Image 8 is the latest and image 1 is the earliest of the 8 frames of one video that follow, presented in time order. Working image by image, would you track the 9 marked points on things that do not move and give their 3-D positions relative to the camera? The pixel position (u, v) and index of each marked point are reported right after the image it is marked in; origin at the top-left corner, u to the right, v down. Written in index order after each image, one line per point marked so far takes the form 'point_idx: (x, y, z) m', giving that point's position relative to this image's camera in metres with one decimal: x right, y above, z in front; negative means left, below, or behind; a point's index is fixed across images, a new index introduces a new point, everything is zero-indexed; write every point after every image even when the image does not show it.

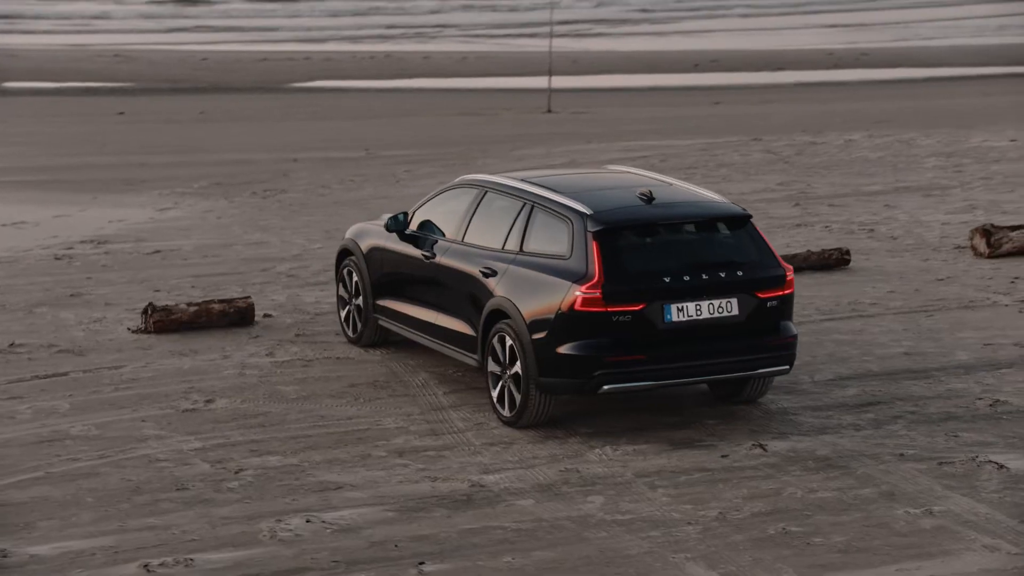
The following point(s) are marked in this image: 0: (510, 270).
0: (0.0, +0.1, +8.8) m
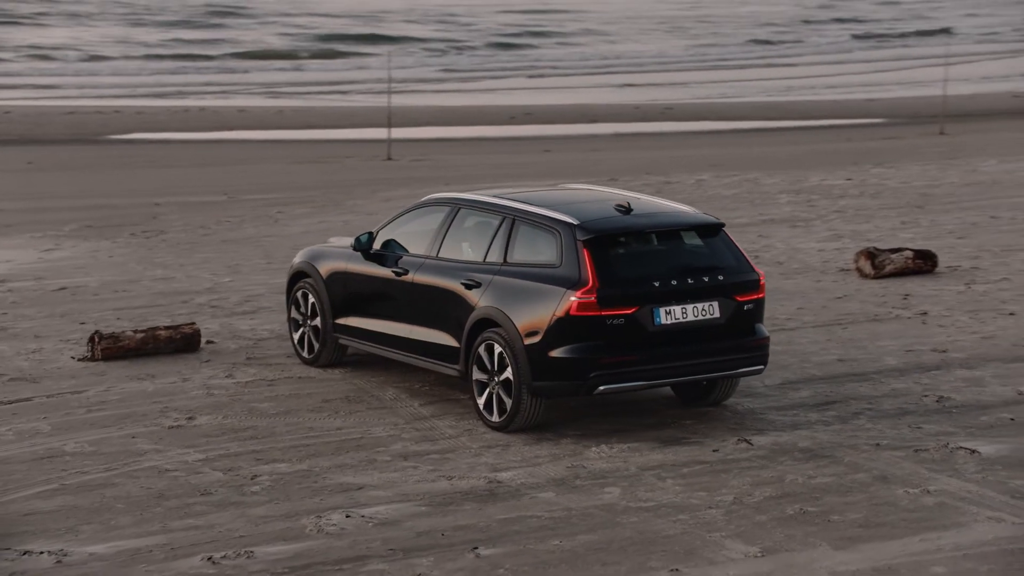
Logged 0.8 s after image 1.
0: (-0.1, 0.0, +9.1) m
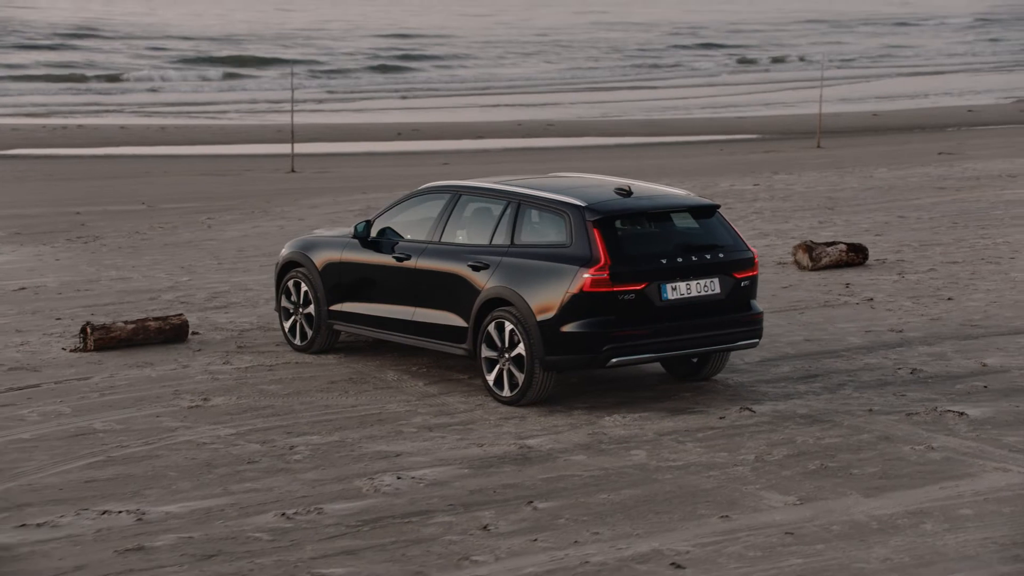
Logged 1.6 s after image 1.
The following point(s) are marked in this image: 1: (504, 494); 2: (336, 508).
0: (0.0, +0.1, +9.5) m
1: (0.0, -0.8, +7.5) m
2: (-0.7, -0.9, +7.3) m
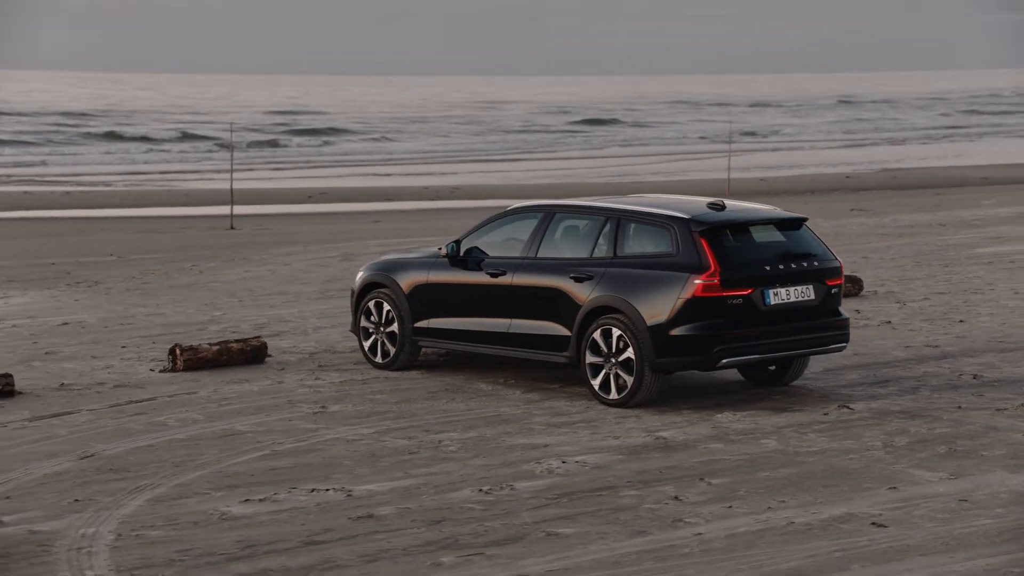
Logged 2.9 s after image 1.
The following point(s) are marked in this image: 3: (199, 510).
0: (+0.5, +0.1, +10.0) m
1: (+0.7, -0.8, +8.0) m
2: (+0.1, -0.8, +7.7) m
3: (-1.2, -0.8, +7.2) m
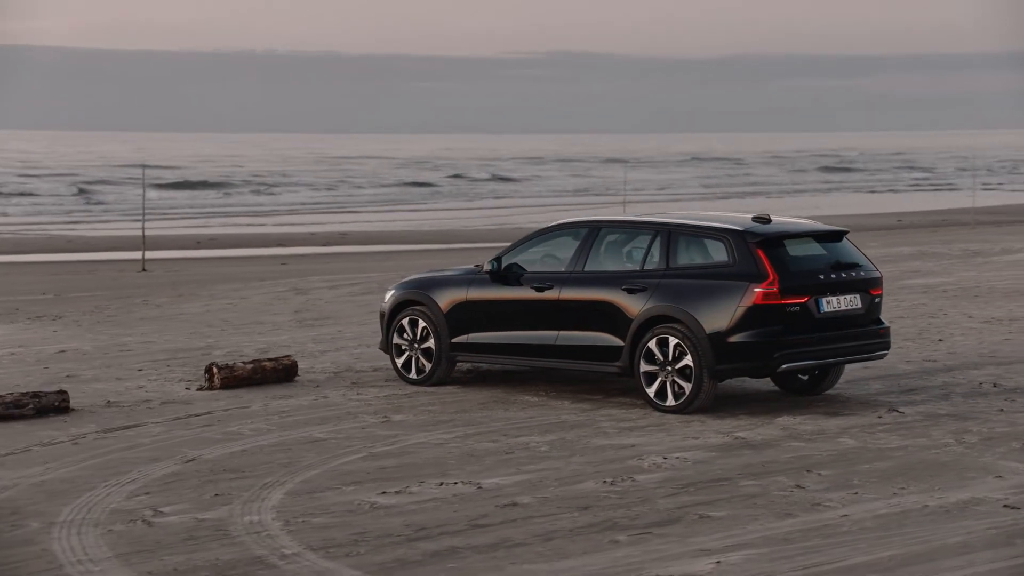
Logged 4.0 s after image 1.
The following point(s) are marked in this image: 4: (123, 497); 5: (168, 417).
0: (+0.8, 0.0, +10.3) m
1: (+1.2, -0.8, +8.2) m
2: (+0.5, -0.8, +7.8) m
3: (-0.6, -0.8, +7.3) m
4: (-1.5, -0.8, +7.3) m
5: (-1.9, -0.7, +10.1) m
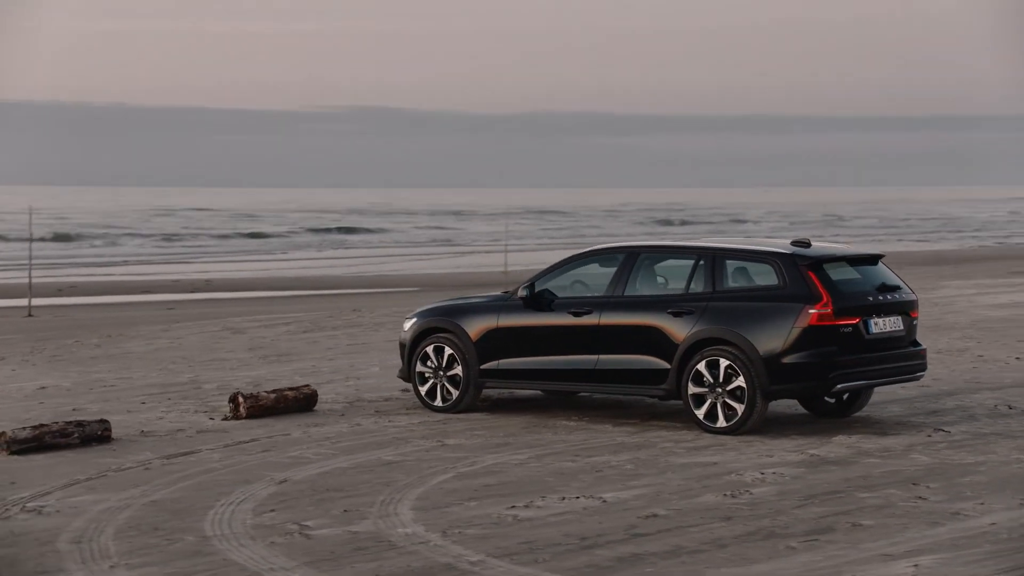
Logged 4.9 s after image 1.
0: (+1.1, -0.1, +10.3) m
1: (+1.6, -0.9, +8.2) m
2: (+1.0, -0.9, +7.8) m
3: (-0.1, -0.9, +7.2) m
4: (-1.0, -0.9, +7.1) m
5: (-1.6, -0.8, +9.9) m
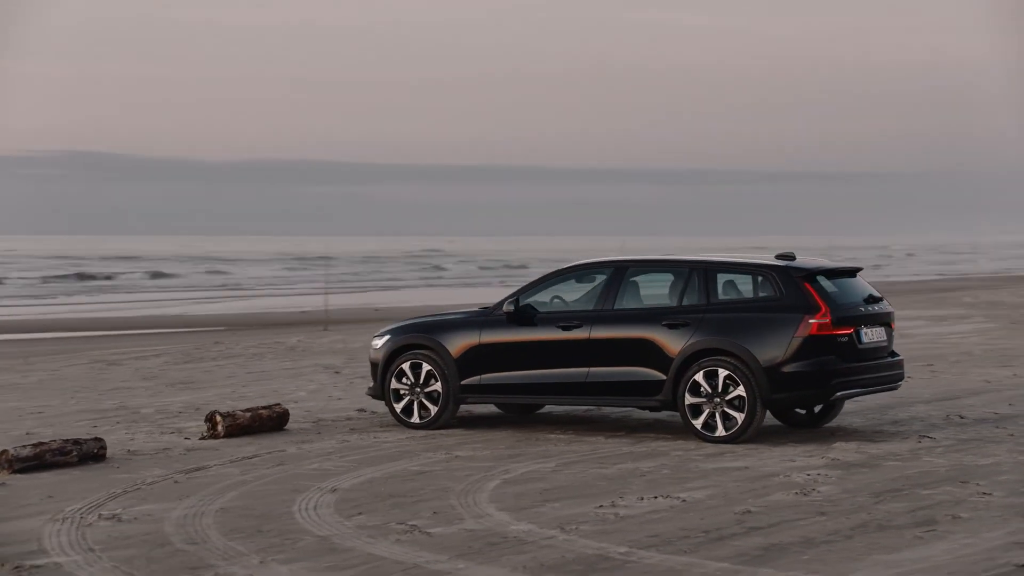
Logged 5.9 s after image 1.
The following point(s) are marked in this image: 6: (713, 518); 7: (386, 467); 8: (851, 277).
0: (+1.1, -0.2, +10.4) m
1: (+1.8, -0.9, +8.4) m
2: (+1.3, -0.9, +7.9) m
3: (+0.2, -0.9, +7.1) m
4: (-0.6, -0.9, +7.0) m
5: (-1.5, -0.9, +9.6) m
6: (+0.7, -0.9, +6.9) m
7: (-0.6, -0.9, +9.1) m
8: (+2.0, +0.1, +10.8) m
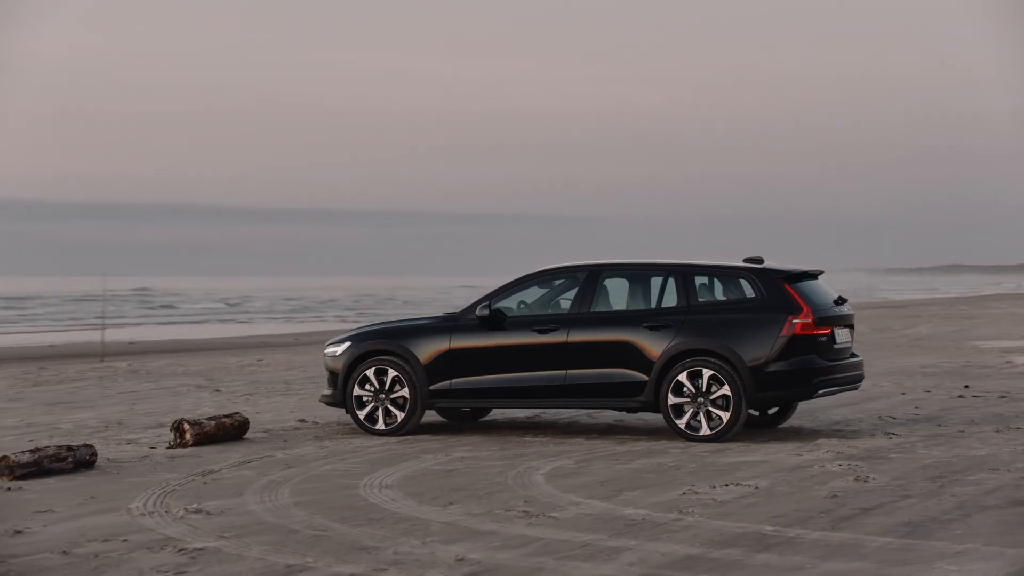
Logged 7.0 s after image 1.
0: (+1.0, -0.2, +10.5) m
1: (+2.0, -0.8, +8.6) m
2: (+1.5, -0.8, +8.1) m
3: (+0.6, -0.8, +7.1) m
4: (-0.2, -0.8, +6.9) m
5: (-1.5, -0.9, +9.4) m
6: (+1.1, -0.8, +7.0) m
7: (-0.5, -0.9, +8.9) m
8: (+1.8, +0.1, +11.0) m
